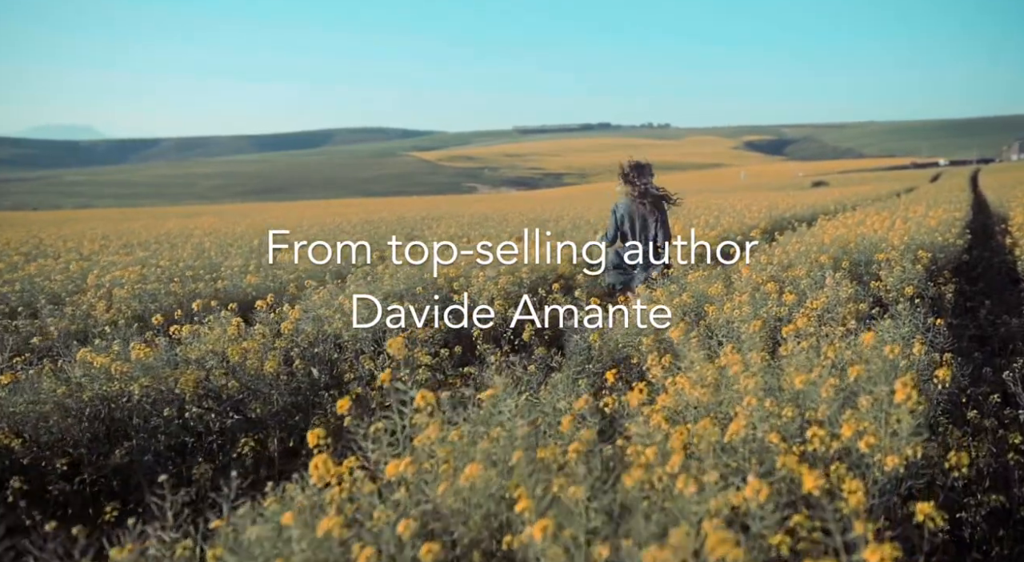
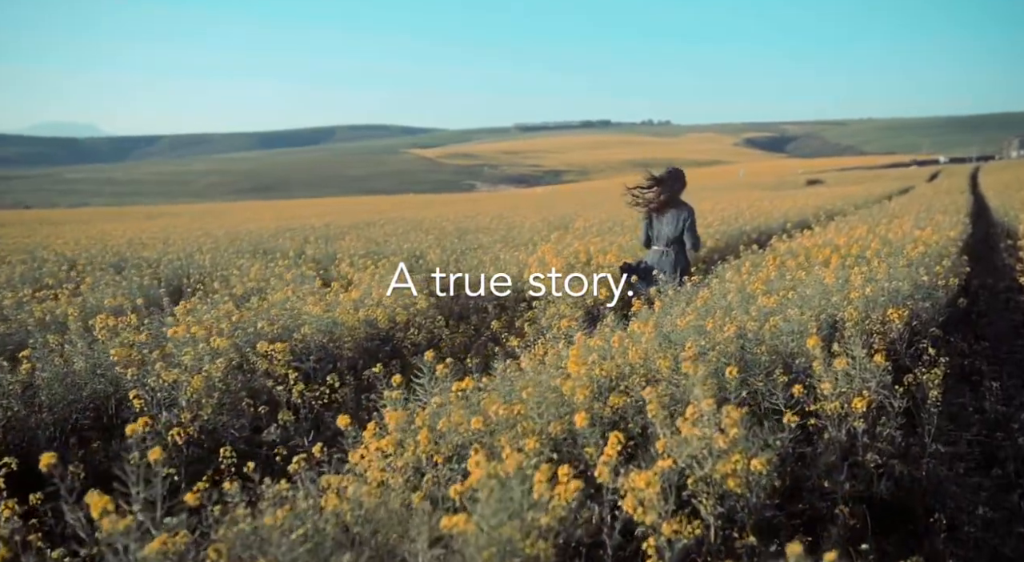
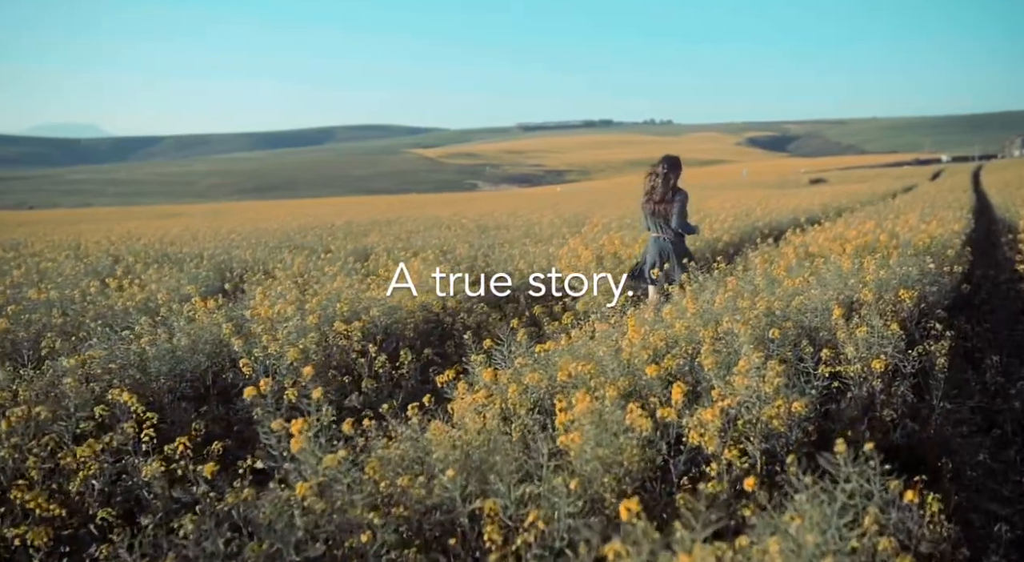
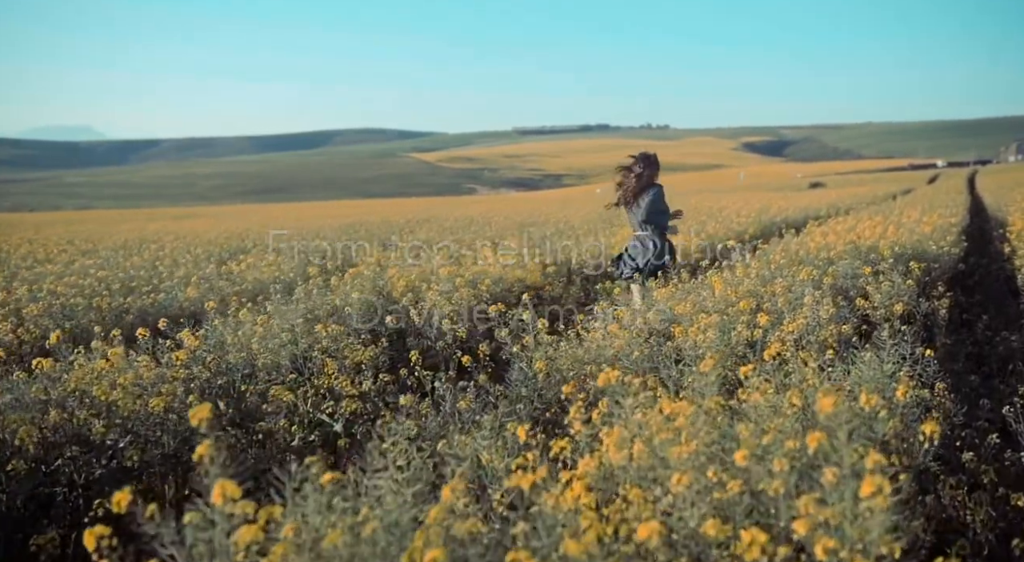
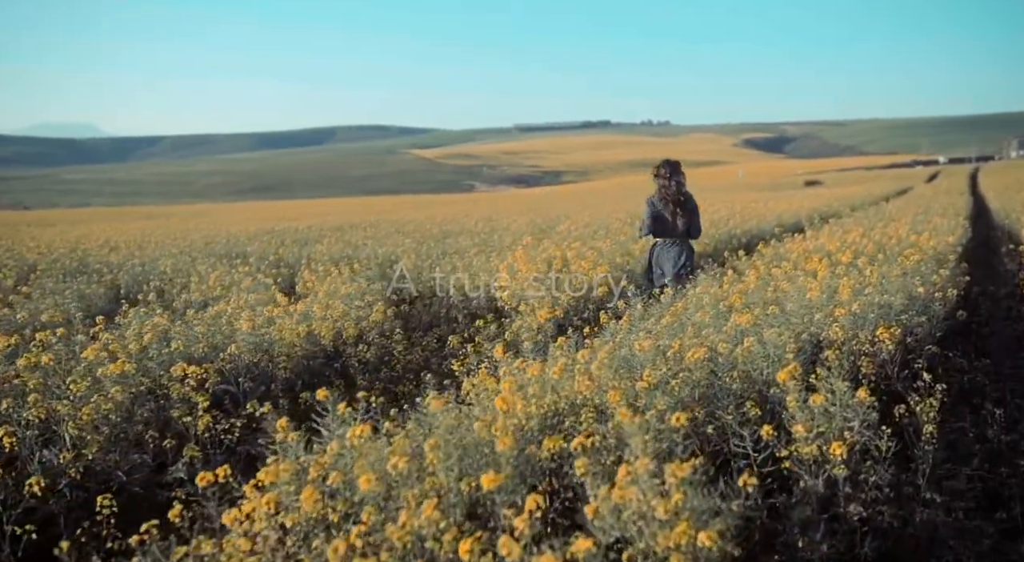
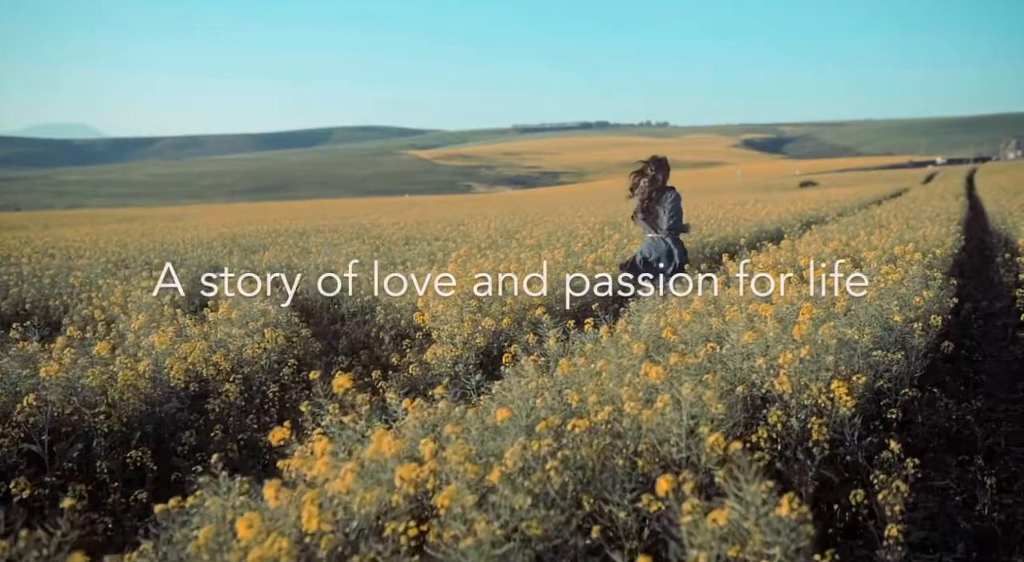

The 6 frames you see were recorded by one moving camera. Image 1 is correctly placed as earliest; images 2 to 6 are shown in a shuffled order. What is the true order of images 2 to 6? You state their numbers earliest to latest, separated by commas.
4, 3, 2, 5, 6
